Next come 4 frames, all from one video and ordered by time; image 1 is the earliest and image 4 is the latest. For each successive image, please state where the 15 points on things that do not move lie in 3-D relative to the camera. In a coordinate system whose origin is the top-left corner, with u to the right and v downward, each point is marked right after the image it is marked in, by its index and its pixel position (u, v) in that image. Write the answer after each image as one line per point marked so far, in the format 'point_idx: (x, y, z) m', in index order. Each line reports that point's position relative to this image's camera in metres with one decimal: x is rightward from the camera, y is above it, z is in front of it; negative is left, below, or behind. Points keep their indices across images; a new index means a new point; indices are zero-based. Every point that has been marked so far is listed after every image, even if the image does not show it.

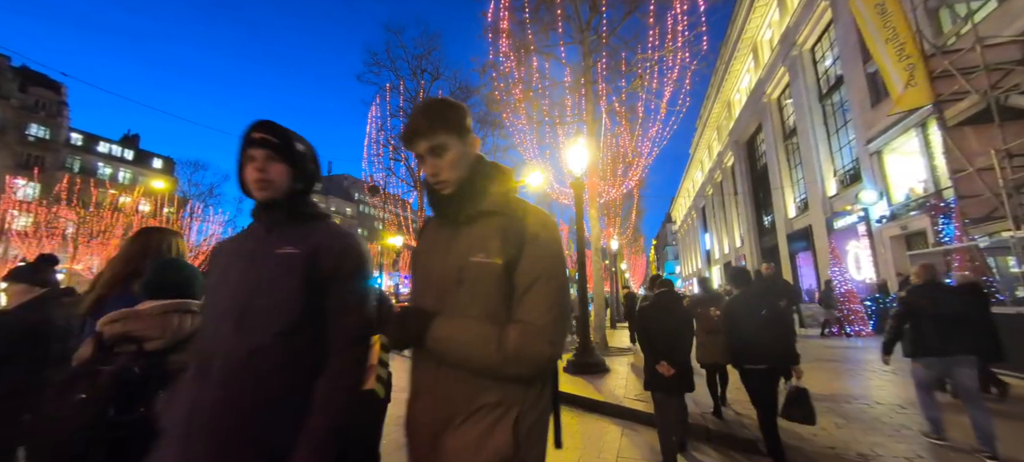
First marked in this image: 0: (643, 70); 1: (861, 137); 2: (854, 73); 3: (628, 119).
0: (+3.9, +4.8, +11.7) m
1: (+14.7, +4.0, +16.4) m
2: (+14.6, +6.7, +16.6) m
3: (+3.7, +3.5, +12.3) m
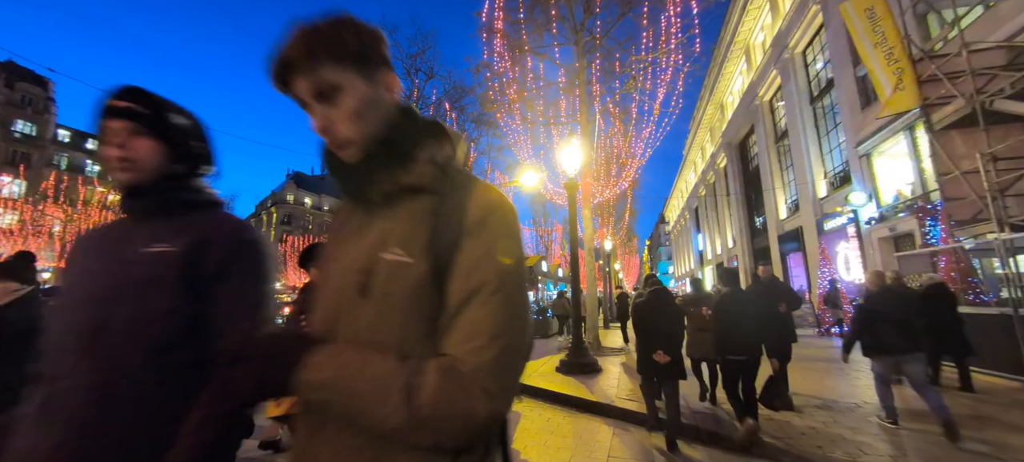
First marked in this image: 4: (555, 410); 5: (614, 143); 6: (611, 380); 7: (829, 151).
0: (+3.7, +4.8, +11.8) m
1: (+14.4, +3.9, +16.6) m
2: (+14.3, +6.7, +16.8) m
3: (+3.5, +3.5, +12.4) m
4: (+0.7, -2.9, +6.3) m
5: (+3.5, +3.0, +13.3) m
6: (+2.0, -3.0, +7.8) m
7: (+15.9, +4.0, +19.6) m
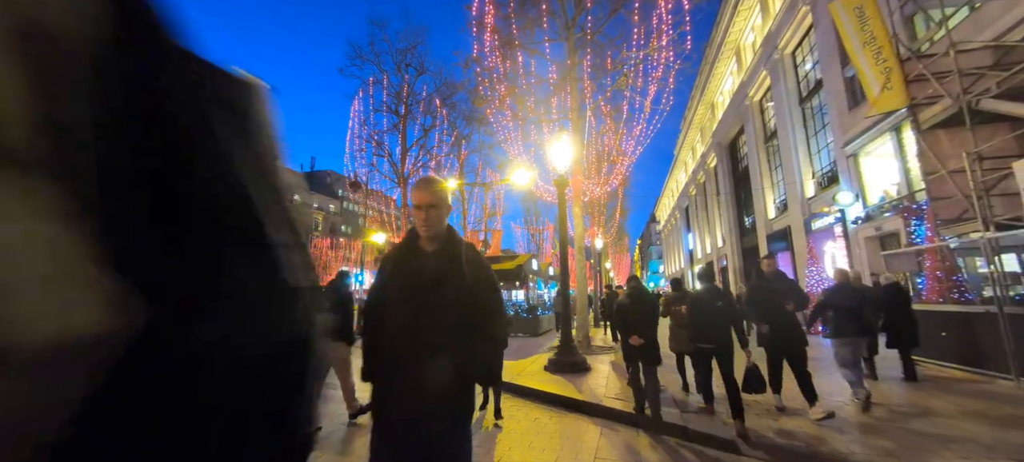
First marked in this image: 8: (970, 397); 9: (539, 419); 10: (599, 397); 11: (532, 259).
0: (+3.5, +4.9, +11.7) m
1: (+14.0, +3.9, +16.7) m
2: (+13.9, +6.7, +17.0) m
3: (+3.2, +3.6, +12.3) m
4: (+0.5, -2.8, +6.2) m
5: (+3.1, +3.1, +13.3) m
6: (+1.7, -2.9, +7.7) m
7: (+15.5, +4.0, +19.7) m
8: (+7.1, -2.6, +6.1) m
9: (+0.4, -2.8, +5.7) m
10: (+1.4, -2.7, +6.3) m
11: (+0.9, -1.3, +17.8) m
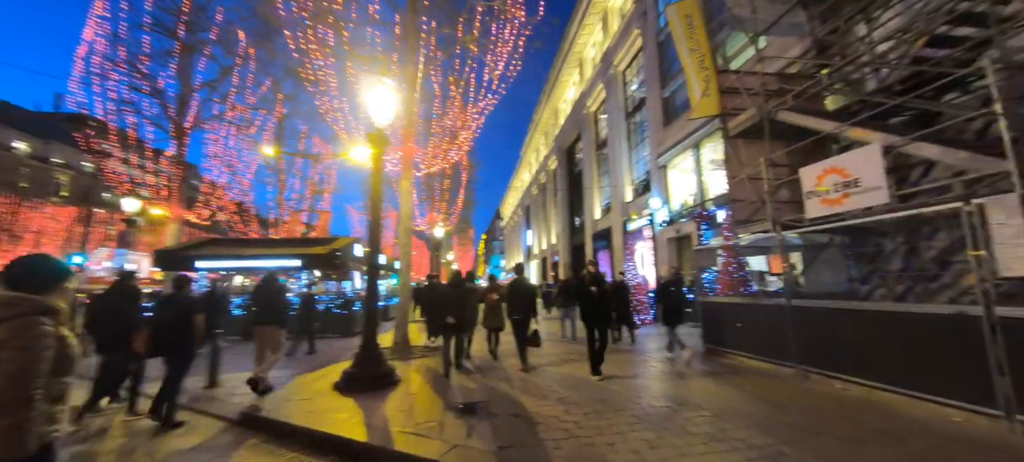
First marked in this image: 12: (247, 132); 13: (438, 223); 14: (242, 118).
0: (-0.9, +5.3, +10.2) m
1: (+6.9, +3.9, +18.8) m
2: (+6.9, +6.6, +19.0) m
3: (-1.5, +4.1, +10.6) m
4: (-2.2, -2.4, +4.0) m
5: (-1.9, +3.6, +11.5) m
6: (-1.6, -2.5, +5.8) m
7: (+7.1, +4.0, +22.1) m
8: (+4.0, -2.5, +6.4) m
9: (-2.1, -2.3, +3.5) m
10: (-1.3, -2.3, +4.4) m
11: (-6.0, -0.5, +14.9) m
12: (-12.8, +4.8, +18.8) m
13: (-3.7, +0.5, +19.5) m
14: (-12.6, +5.3, +18.2) m
